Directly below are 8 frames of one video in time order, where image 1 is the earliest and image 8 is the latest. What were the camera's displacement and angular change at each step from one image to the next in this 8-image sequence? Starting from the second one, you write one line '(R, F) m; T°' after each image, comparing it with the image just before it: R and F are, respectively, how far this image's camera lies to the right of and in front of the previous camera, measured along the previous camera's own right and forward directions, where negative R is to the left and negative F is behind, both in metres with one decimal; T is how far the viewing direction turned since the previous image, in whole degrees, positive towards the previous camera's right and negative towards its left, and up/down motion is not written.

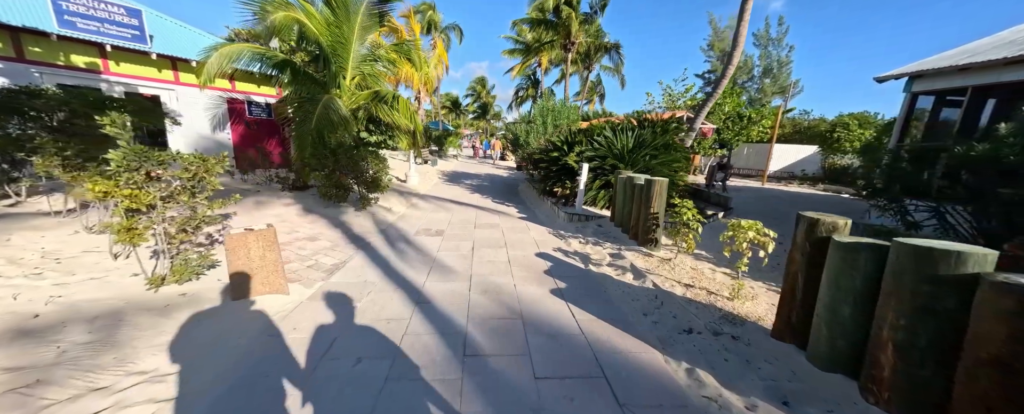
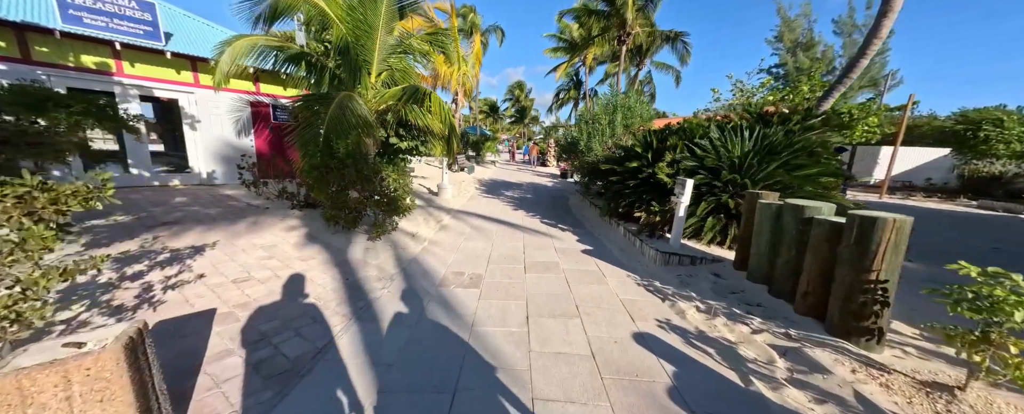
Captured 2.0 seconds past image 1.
(-0.4, +1.5) m; -6°
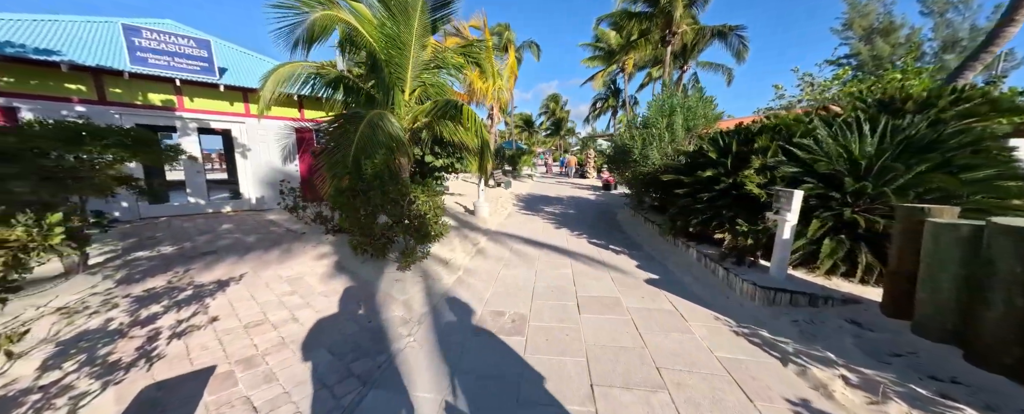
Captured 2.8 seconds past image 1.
(-0.1, +0.6) m; -7°
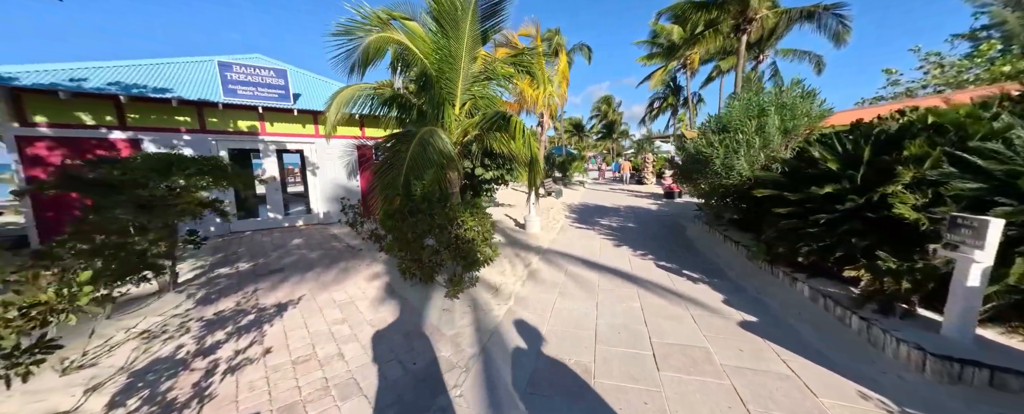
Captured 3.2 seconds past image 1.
(-0.1, +0.4) m; -9°
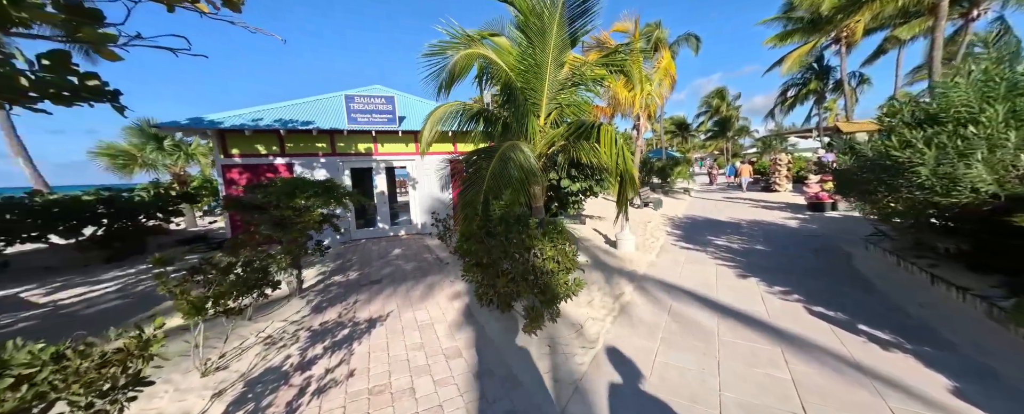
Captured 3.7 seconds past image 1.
(0.0, +0.4) m; -16°
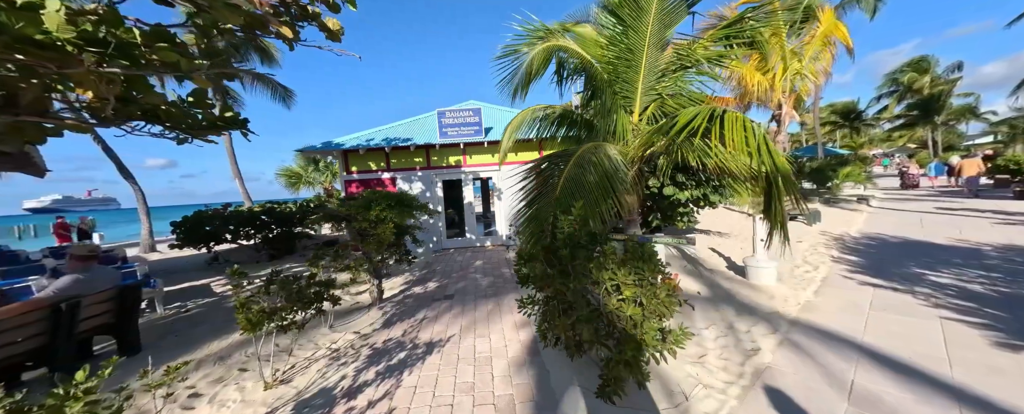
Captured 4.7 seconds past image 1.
(+0.3, +0.7) m; -19°
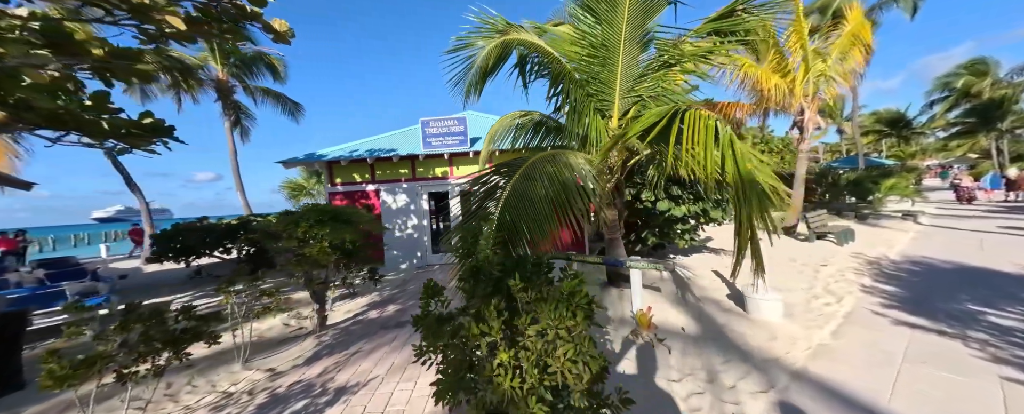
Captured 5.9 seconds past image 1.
(+0.9, +0.6) m; -4°
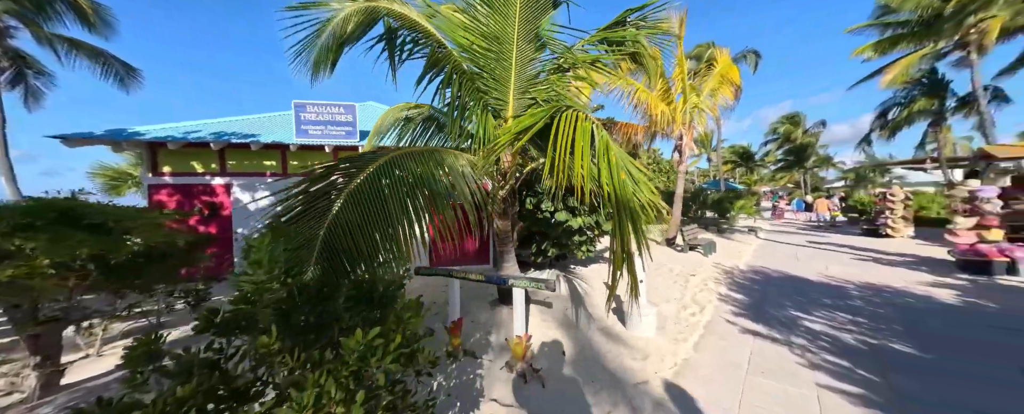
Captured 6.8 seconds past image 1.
(+0.6, +0.5) m; +14°
